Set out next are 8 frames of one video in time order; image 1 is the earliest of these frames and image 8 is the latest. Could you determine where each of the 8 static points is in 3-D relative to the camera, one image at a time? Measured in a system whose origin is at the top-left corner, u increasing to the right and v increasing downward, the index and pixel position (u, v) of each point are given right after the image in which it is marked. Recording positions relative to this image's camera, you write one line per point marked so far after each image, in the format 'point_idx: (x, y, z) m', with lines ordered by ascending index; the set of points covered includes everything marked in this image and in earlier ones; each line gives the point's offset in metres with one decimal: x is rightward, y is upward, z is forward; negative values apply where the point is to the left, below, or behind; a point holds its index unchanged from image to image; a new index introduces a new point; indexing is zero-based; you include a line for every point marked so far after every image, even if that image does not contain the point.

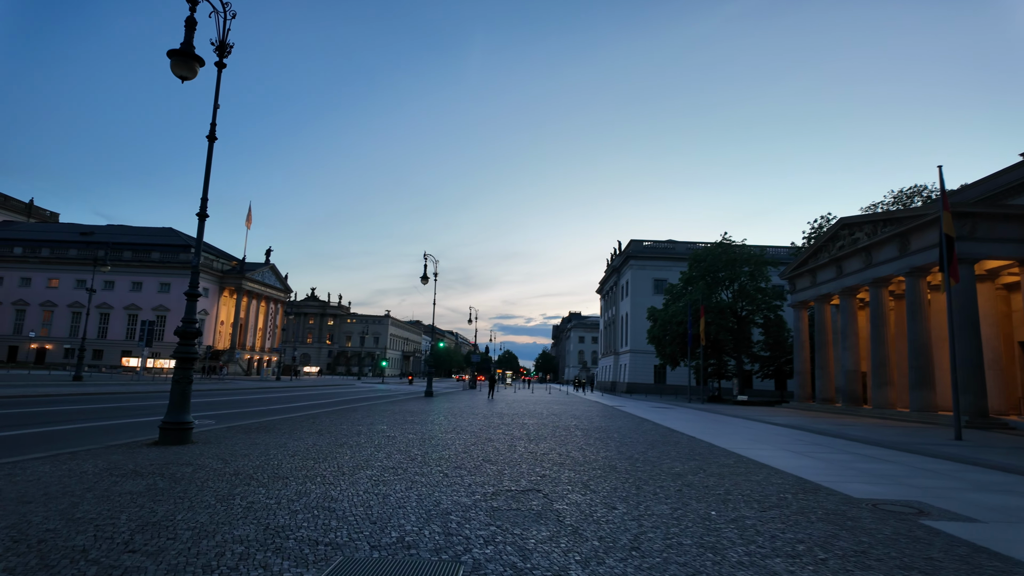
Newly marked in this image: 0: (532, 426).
0: (+0.6, -4.3, +18.1) m
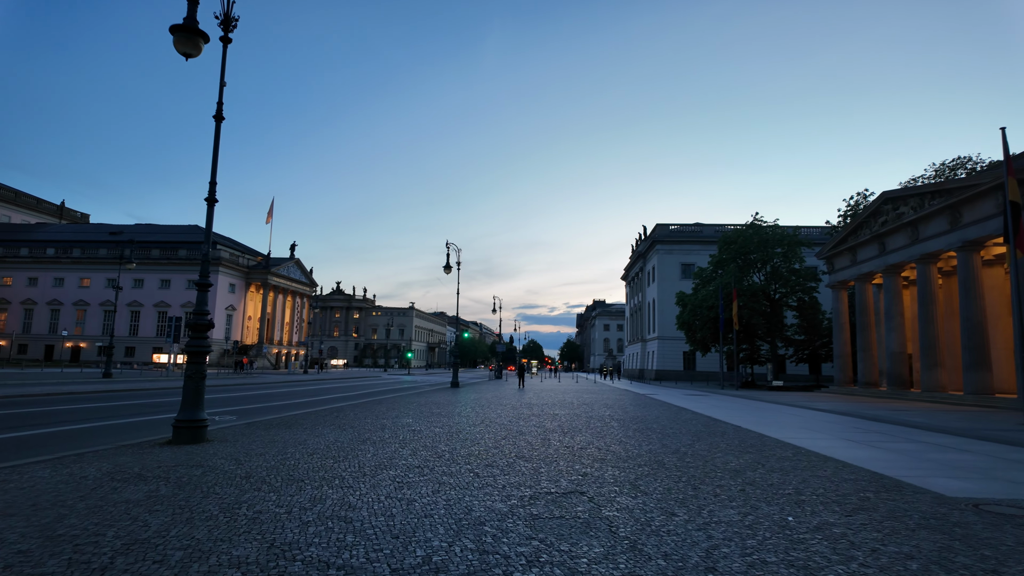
0: (+1.5, -3.8, +17.3) m
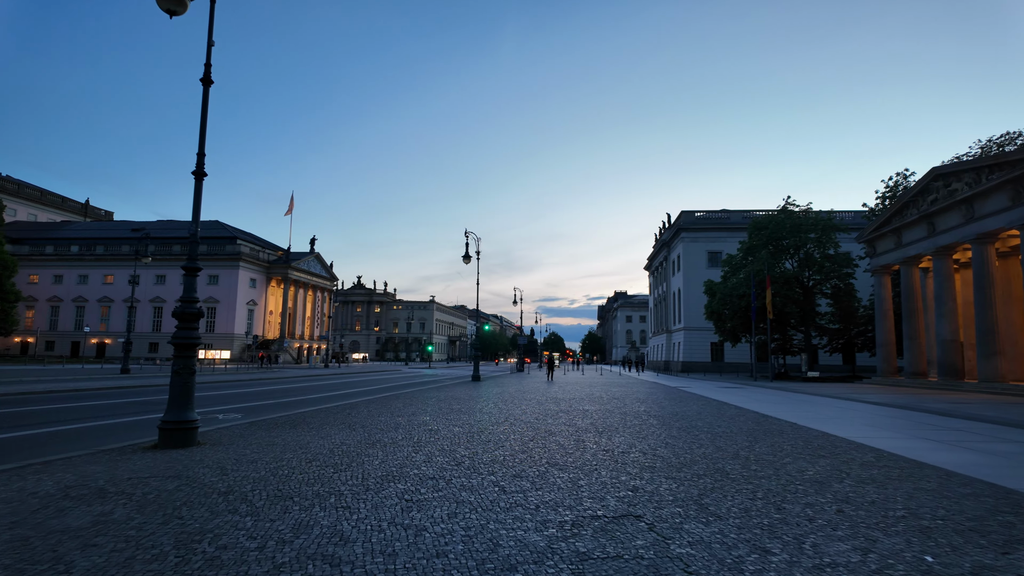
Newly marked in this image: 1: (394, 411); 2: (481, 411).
0: (+2.2, -3.4, +15.8) m
1: (-3.7, -3.8, +18.1) m
2: (-1.1, -3.7, +19.1) m
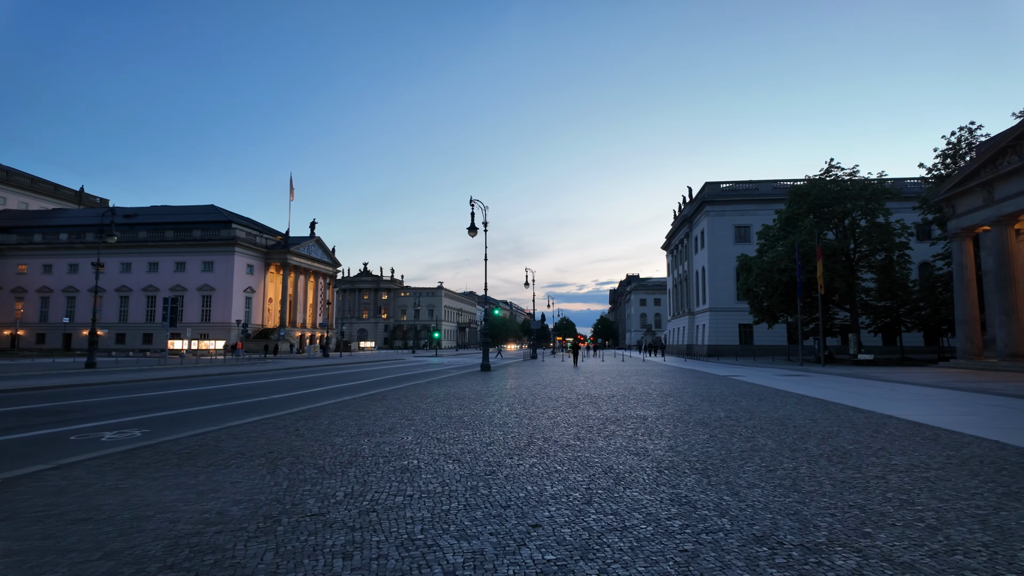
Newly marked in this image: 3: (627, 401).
0: (+2.7, -2.5, +11.1) m
1: (-3.2, -2.9, +13.4) m
2: (-0.6, -2.8, +14.4) m
3: (+2.7, -2.7, +13.3) m
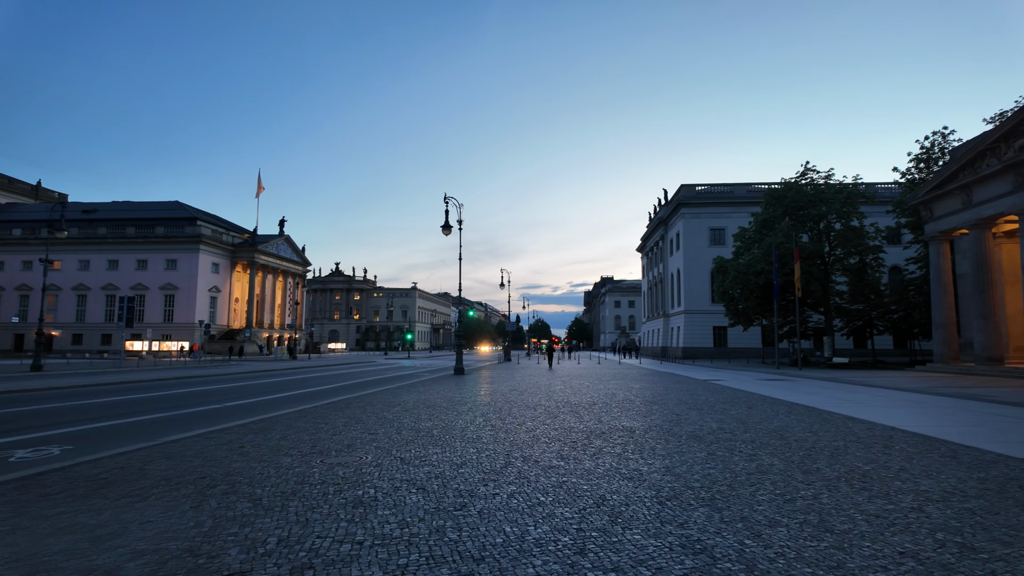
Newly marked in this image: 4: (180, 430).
0: (+2.2, -2.5, +10.2) m
1: (-3.8, -2.9, +12.3) m
2: (-1.2, -2.8, +13.3) m
3: (+2.1, -2.7, +12.4) m
4: (-6.3, -2.7, +10.8) m
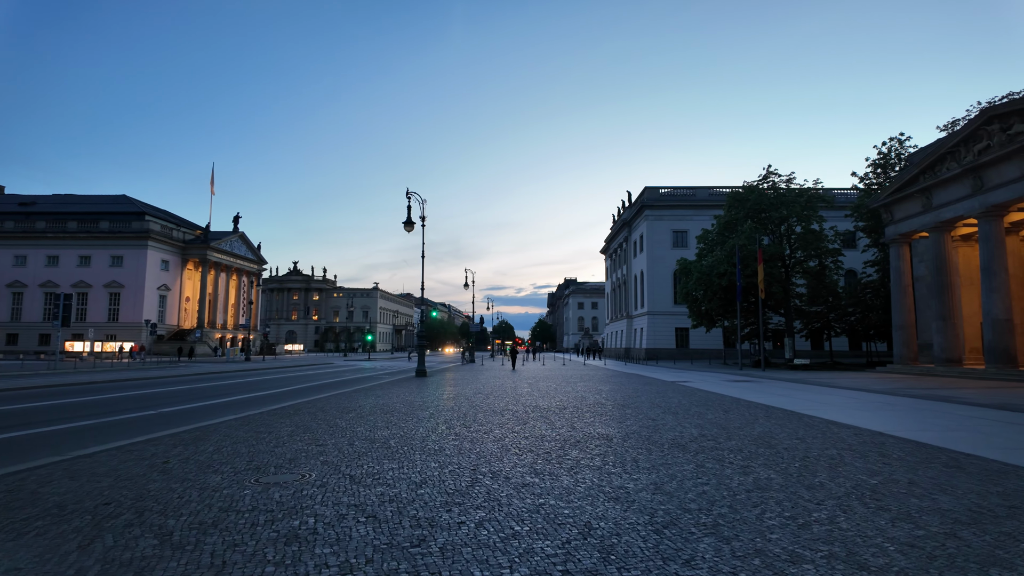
0: (+1.7, -2.4, +9.4) m
1: (-4.4, -2.8, +11.1) m
2: (-1.9, -2.7, +12.3) m
3: (+1.4, -2.6, +11.6) m
4: (-6.9, -2.5, +9.5) m
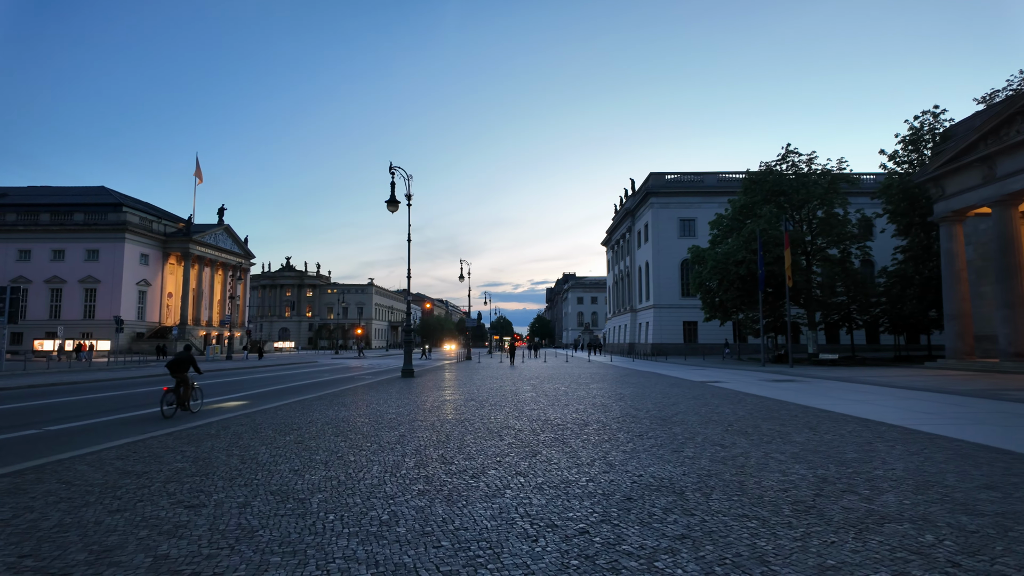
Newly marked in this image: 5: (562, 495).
0: (+1.7, -1.9, +5.8) m
1: (-4.4, -2.3, +7.5) m
2: (-1.9, -2.3, +8.7) m
3: (+1.5, -2.1, +8.0) m
4: (-6.9, -2.1, +5.9) m
5: (+0.5, -1.9, +5.1) m
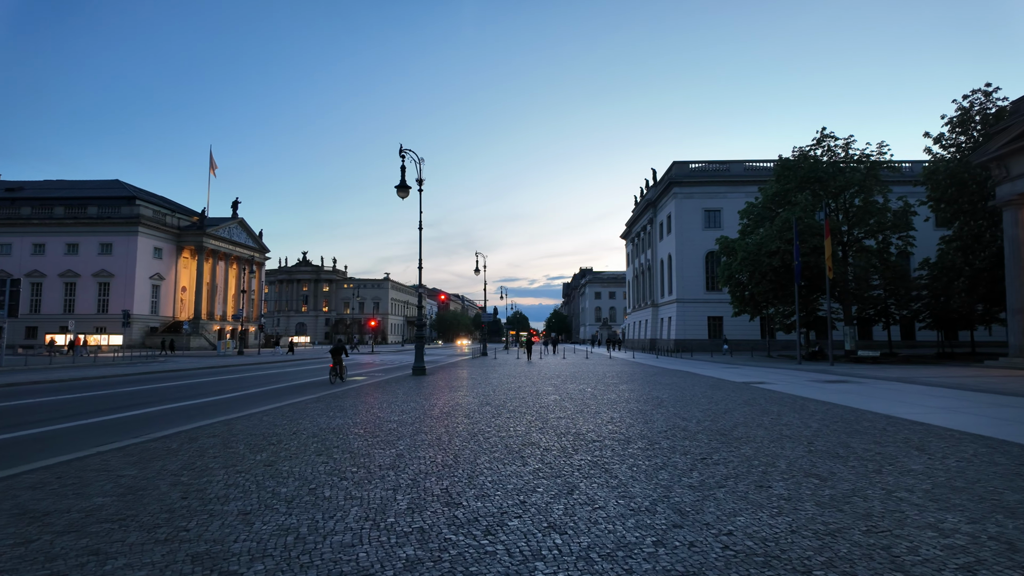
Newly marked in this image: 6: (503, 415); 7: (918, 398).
0: (+1.9, -1.8, +4.0) m
1: (-4.1, -2.1, +5.8) m
2: (-1.6, -2.0, +7.0) m
3: (+1.8, -1.9, +6.2) m
4: (-6.6, -2.0, +4.3) m
5: (+0.7, -1.7, +3.3) m
6: (-0.2, -2.4, +10.4) m
7: (+9.3, -2.6, +12.9) m
